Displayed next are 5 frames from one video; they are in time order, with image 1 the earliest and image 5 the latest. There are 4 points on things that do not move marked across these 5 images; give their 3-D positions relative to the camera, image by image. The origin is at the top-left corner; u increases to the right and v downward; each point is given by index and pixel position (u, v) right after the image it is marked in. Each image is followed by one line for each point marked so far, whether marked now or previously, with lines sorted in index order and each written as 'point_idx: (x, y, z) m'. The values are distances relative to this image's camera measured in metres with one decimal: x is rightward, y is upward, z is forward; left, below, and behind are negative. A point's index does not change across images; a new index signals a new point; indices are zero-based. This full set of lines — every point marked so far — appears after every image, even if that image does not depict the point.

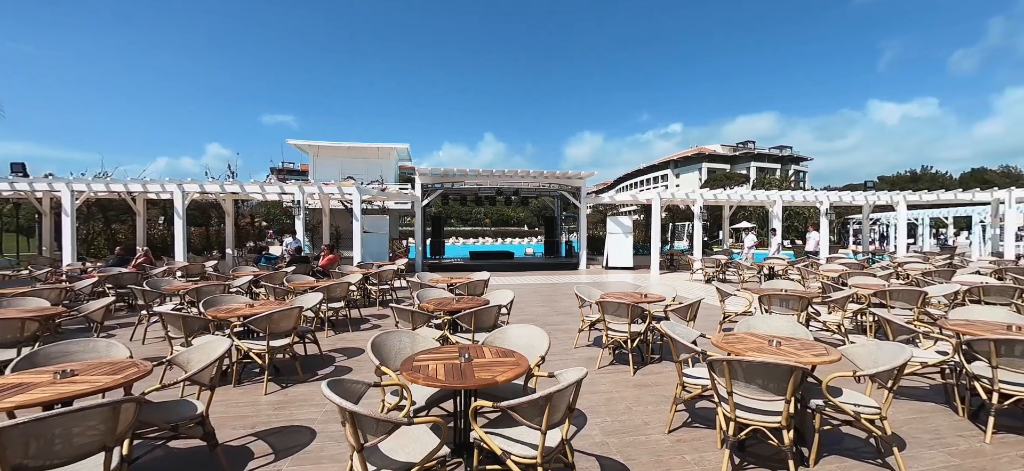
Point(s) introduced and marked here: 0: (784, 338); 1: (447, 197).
0: (+1.9, -0.7, +2.8) m
1: (-3.1, +1.9, +19.6) m
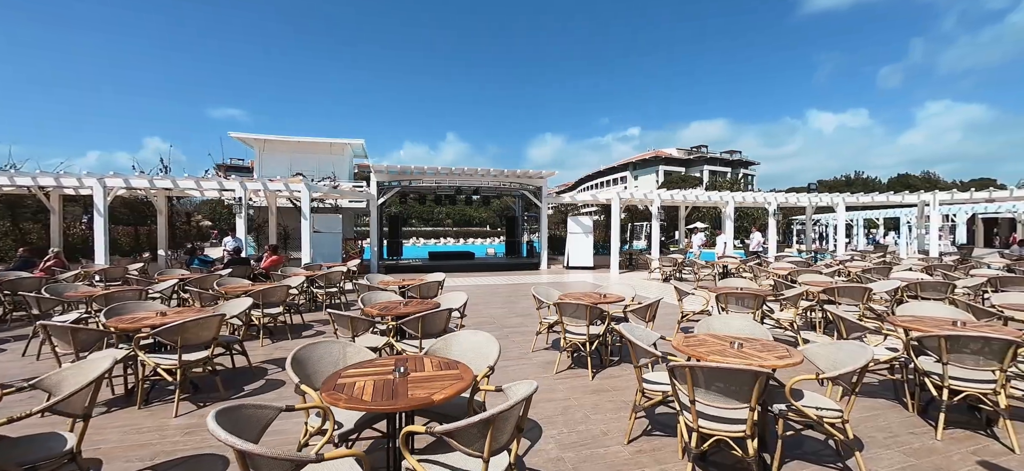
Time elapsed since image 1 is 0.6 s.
0: (+1.5, -0.7, +2.7) m
1: (-5.0, +1.9, +18.9) m
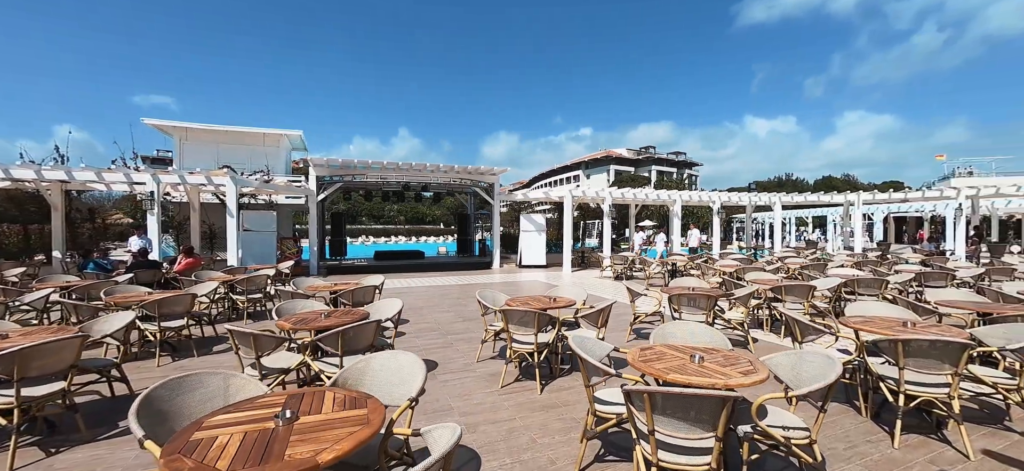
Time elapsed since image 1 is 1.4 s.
0: (+1.1, -0.7, +2.4) m
1: (-7.1, +1.9, +17.9) m
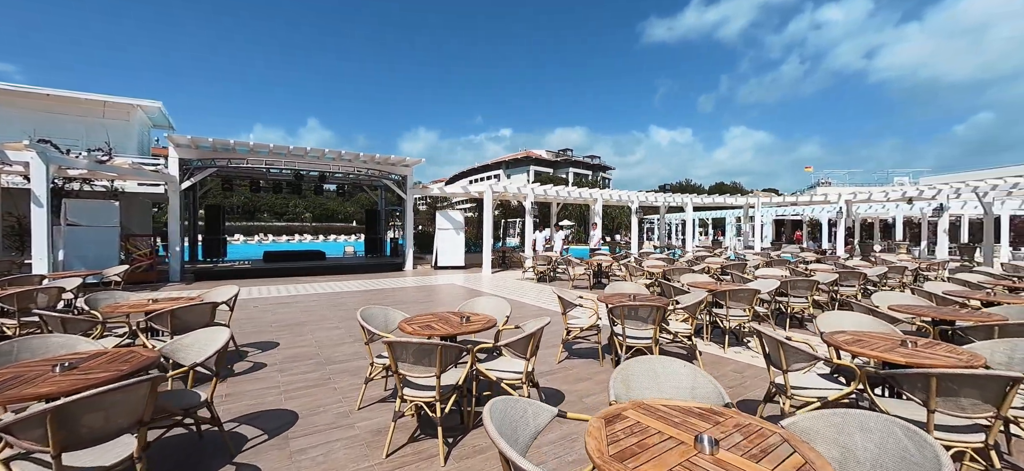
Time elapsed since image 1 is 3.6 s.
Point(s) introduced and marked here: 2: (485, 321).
0: (+0.7, -0.7, +1.5) m
1: (-10.3, +2.0, +15.0) m
2: (-0.2, -0.7, +3.2) m
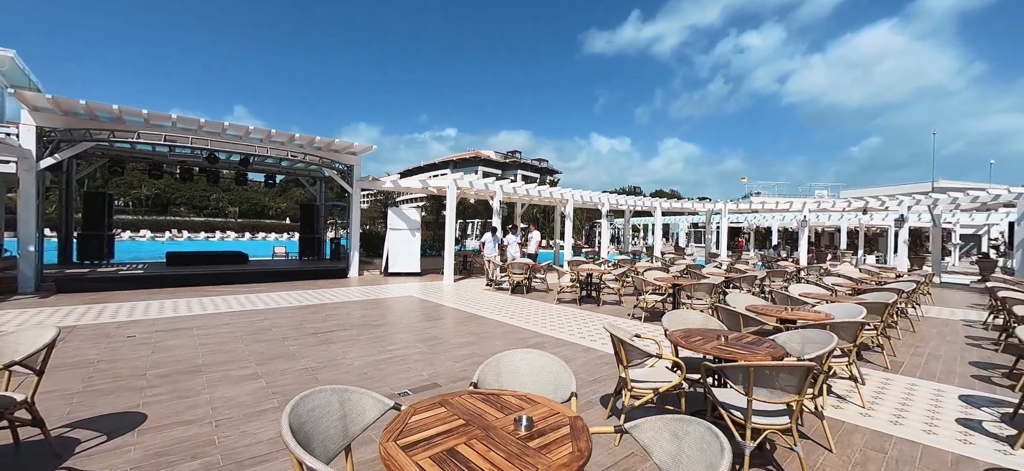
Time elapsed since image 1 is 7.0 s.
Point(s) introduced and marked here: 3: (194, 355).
0: (+1.3, -0.7, 0.0) m
1: (-11.4, +2.1, +11.9) m
2: (+0.2, -0.7, +1.6) m
3: (-3.4, -1.3, +4.4) m
